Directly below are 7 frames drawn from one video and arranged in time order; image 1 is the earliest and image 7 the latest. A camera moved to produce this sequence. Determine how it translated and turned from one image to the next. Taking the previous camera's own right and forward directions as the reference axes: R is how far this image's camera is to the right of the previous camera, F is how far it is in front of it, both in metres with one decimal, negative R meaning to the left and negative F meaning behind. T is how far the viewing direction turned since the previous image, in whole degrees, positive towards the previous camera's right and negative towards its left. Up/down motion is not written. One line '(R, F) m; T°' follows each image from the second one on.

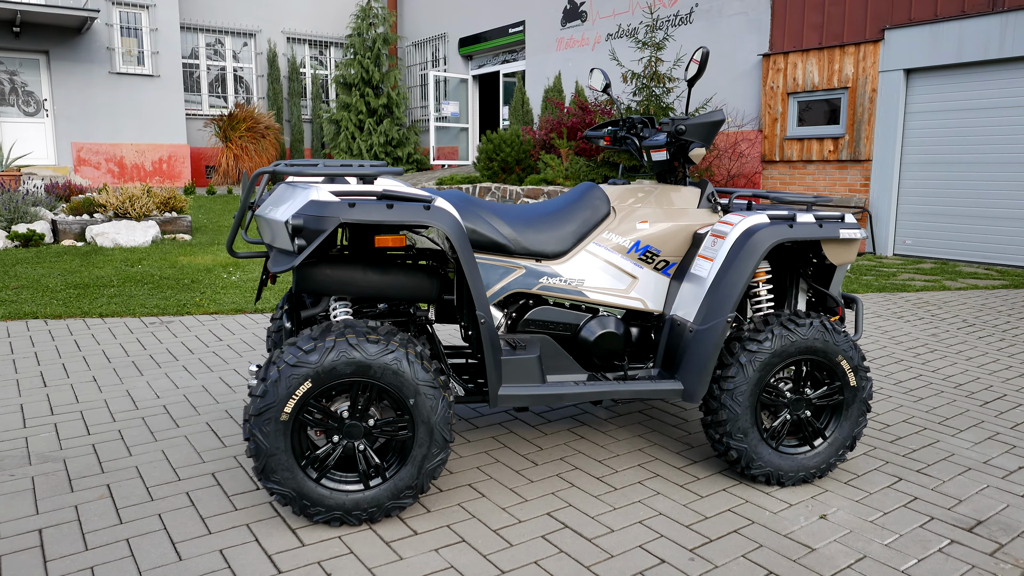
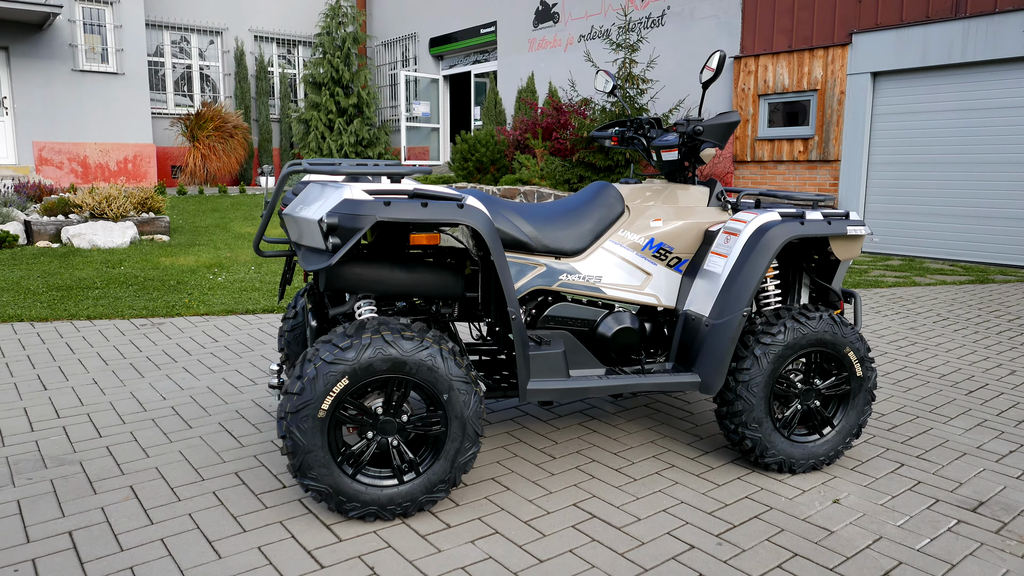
(-0.3, -0.1) m; +3°
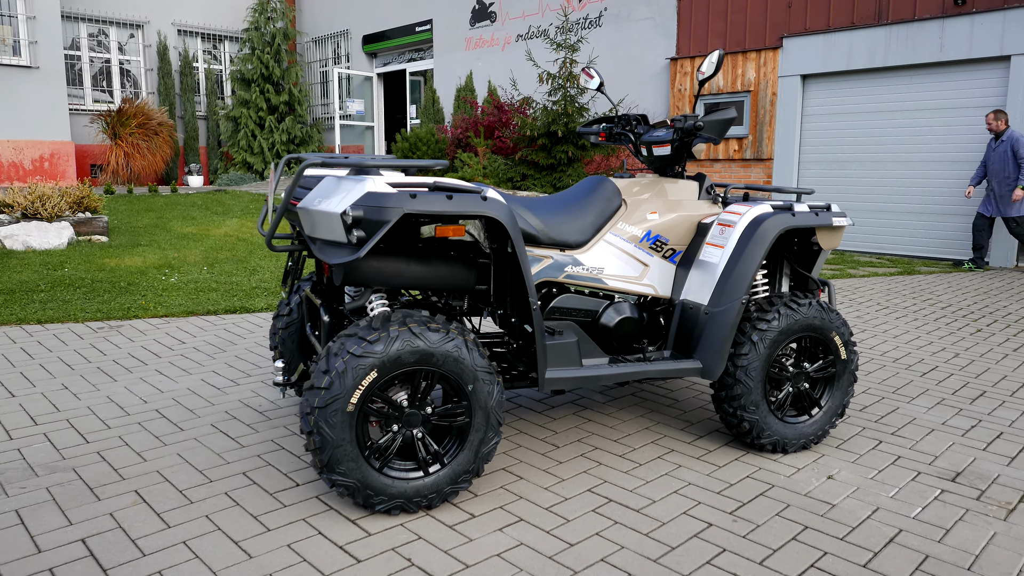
(-0.4, 0.0) m; +6°
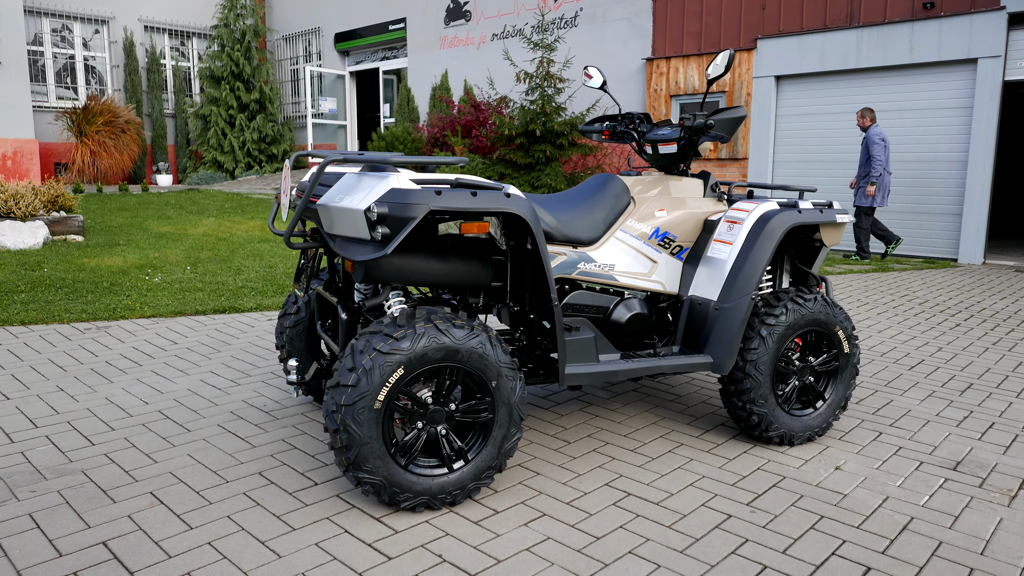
(-0.2, 0.0) m; +3°
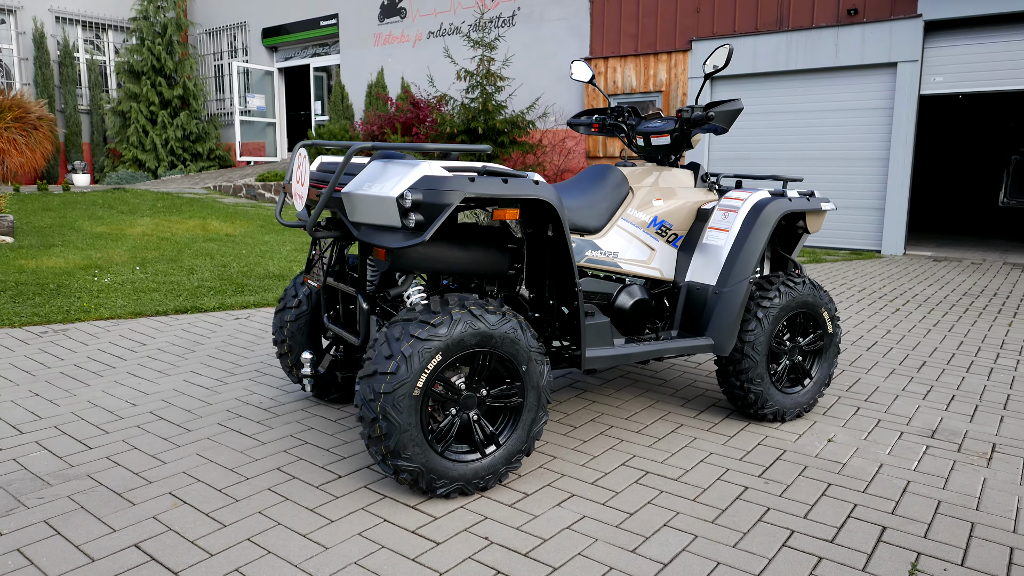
(-0.5, 0.0) m; +6°
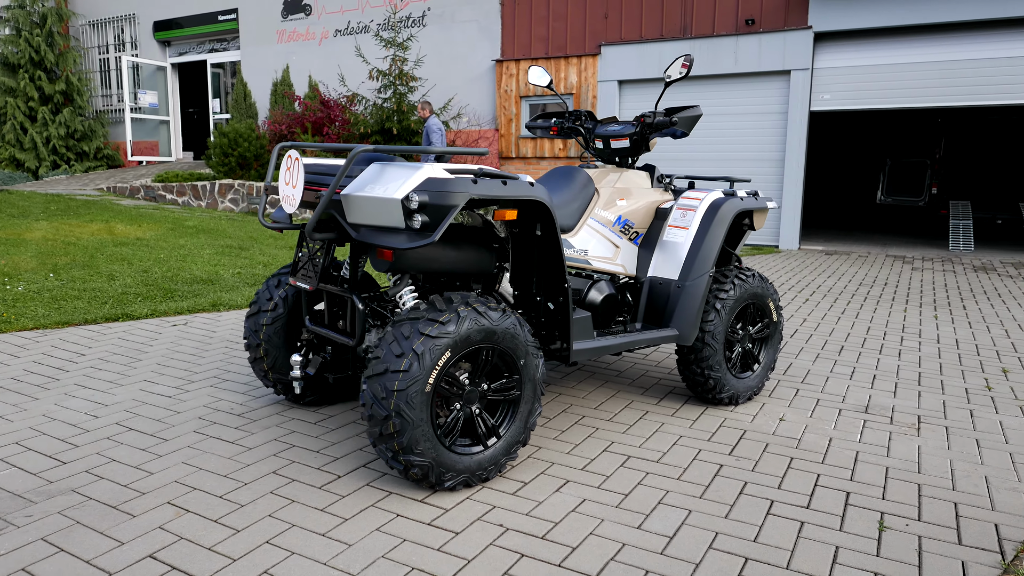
(-0.4, -0.1) m; +8°
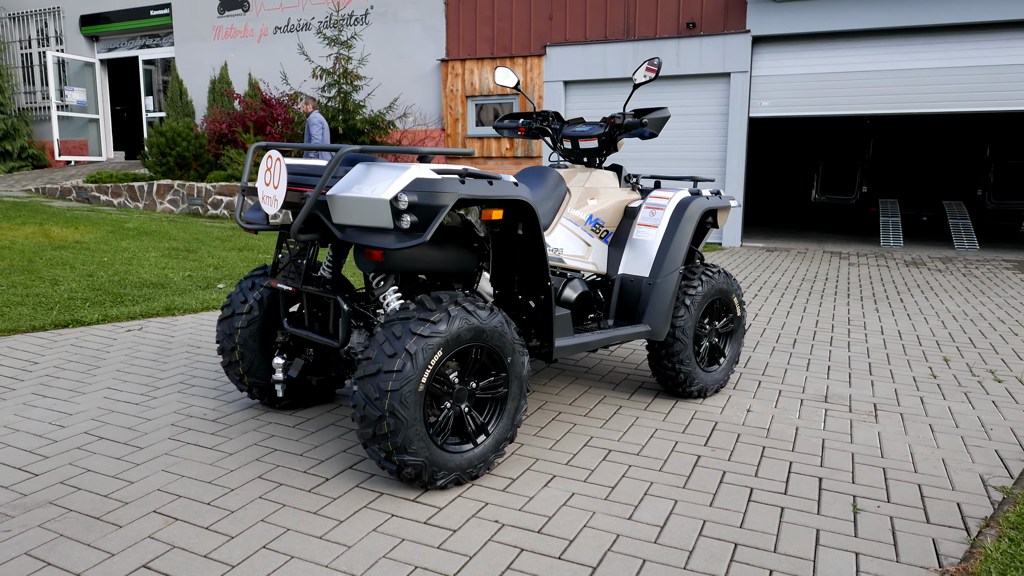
(-0.2, 0.0) m; +5°
